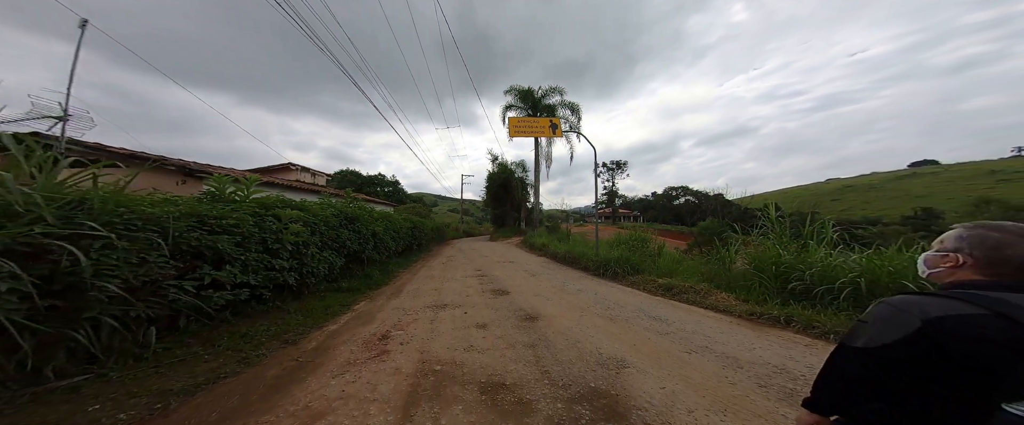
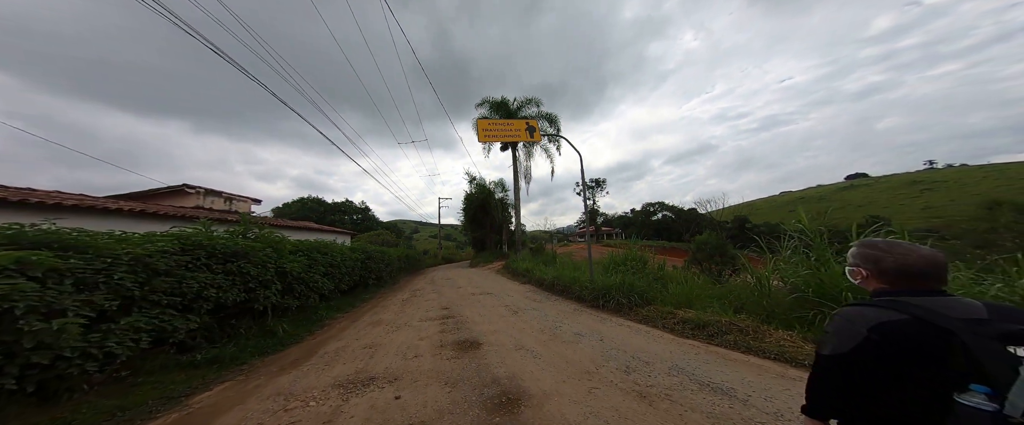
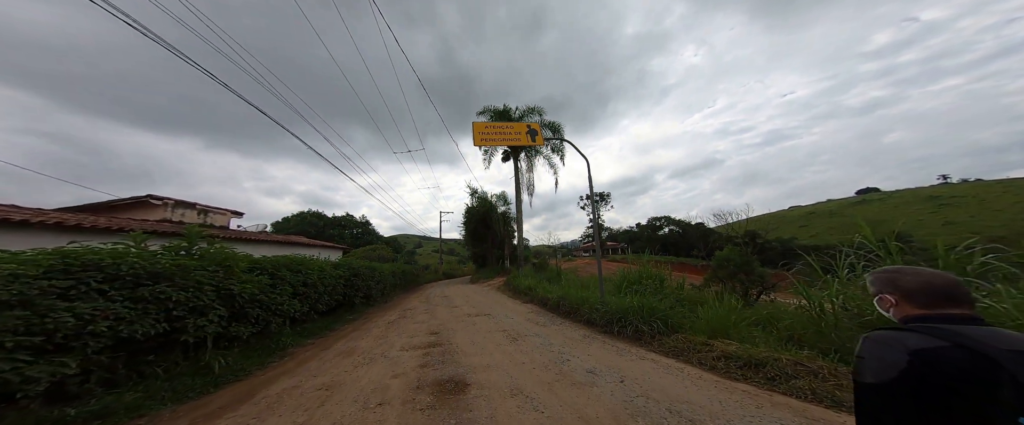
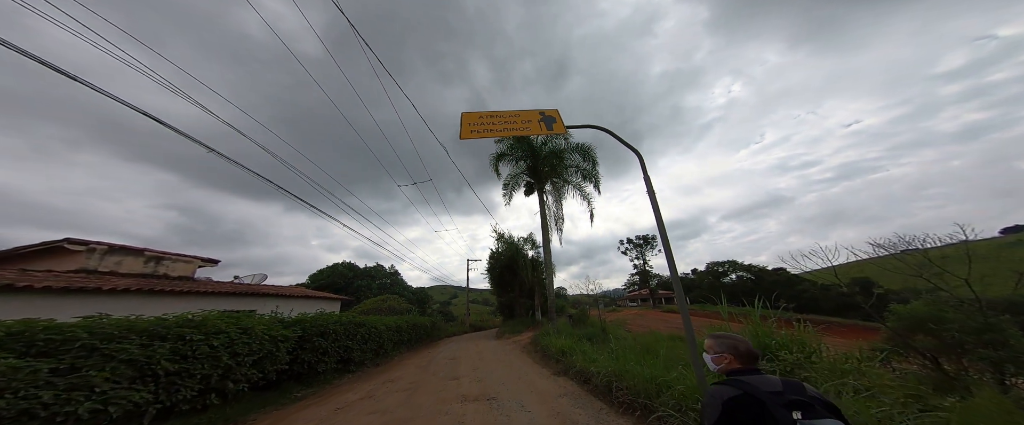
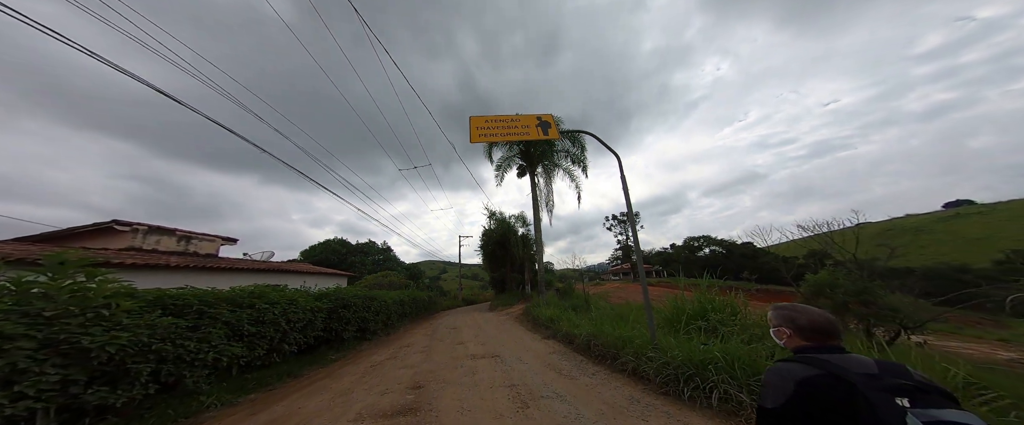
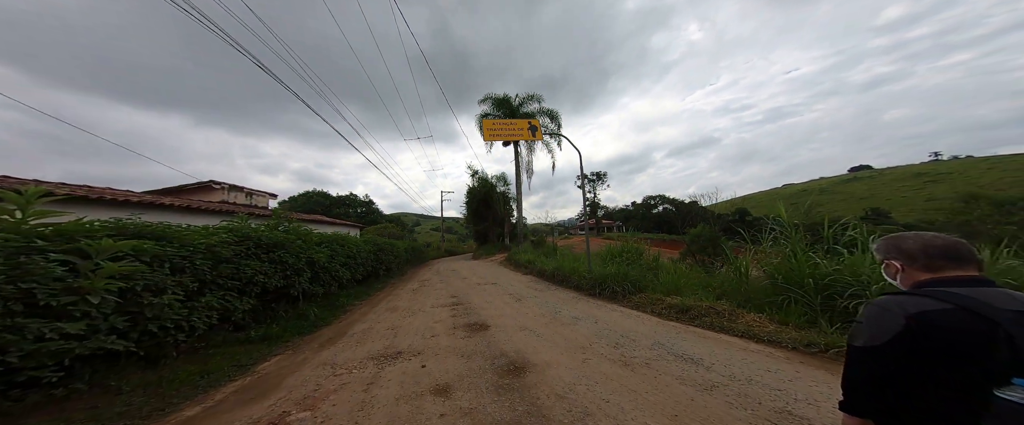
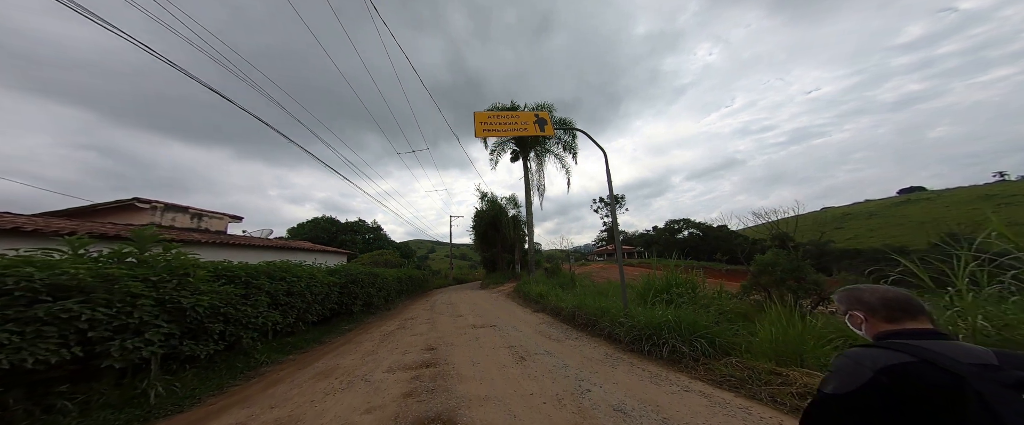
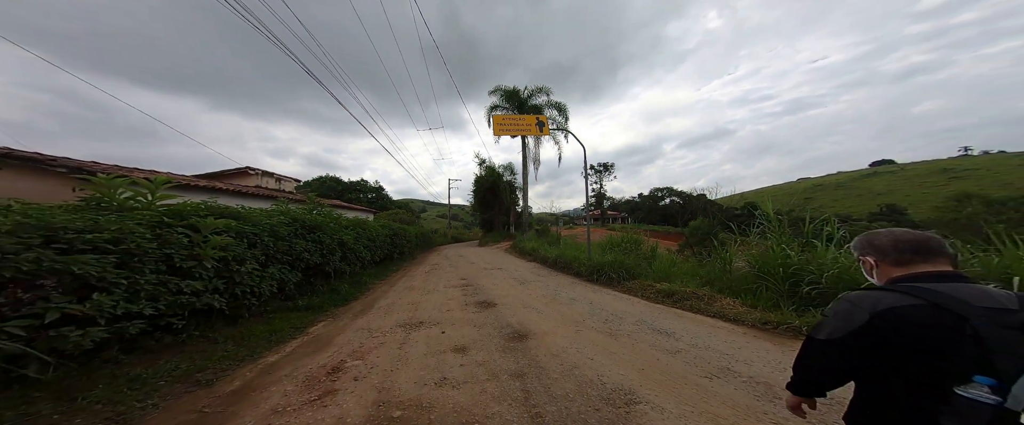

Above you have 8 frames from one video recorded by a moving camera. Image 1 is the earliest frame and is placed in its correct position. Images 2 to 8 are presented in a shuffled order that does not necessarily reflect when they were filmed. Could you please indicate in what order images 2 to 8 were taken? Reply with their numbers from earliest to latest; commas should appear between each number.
8, 6, 2, 3, 7, 5, 4
